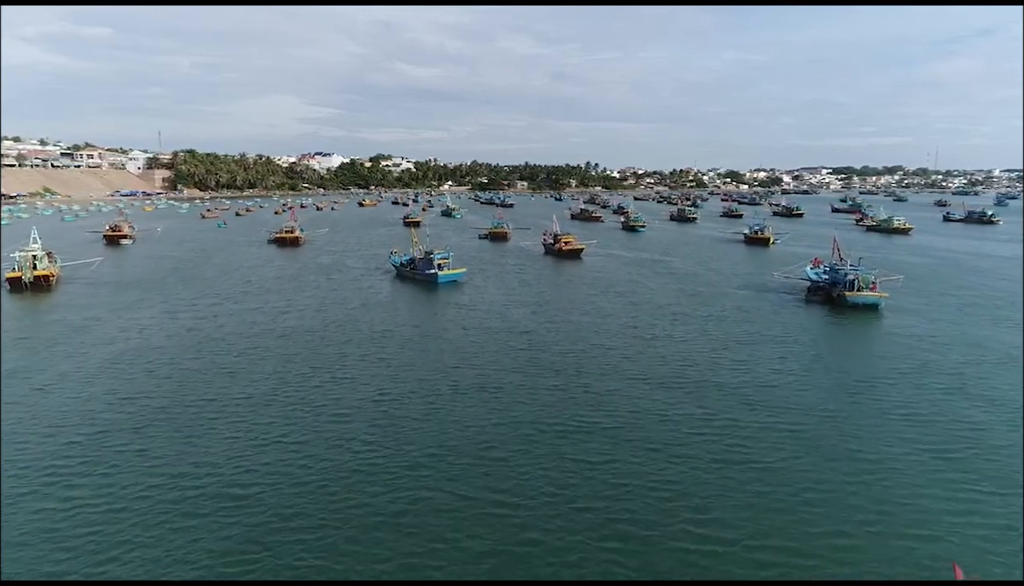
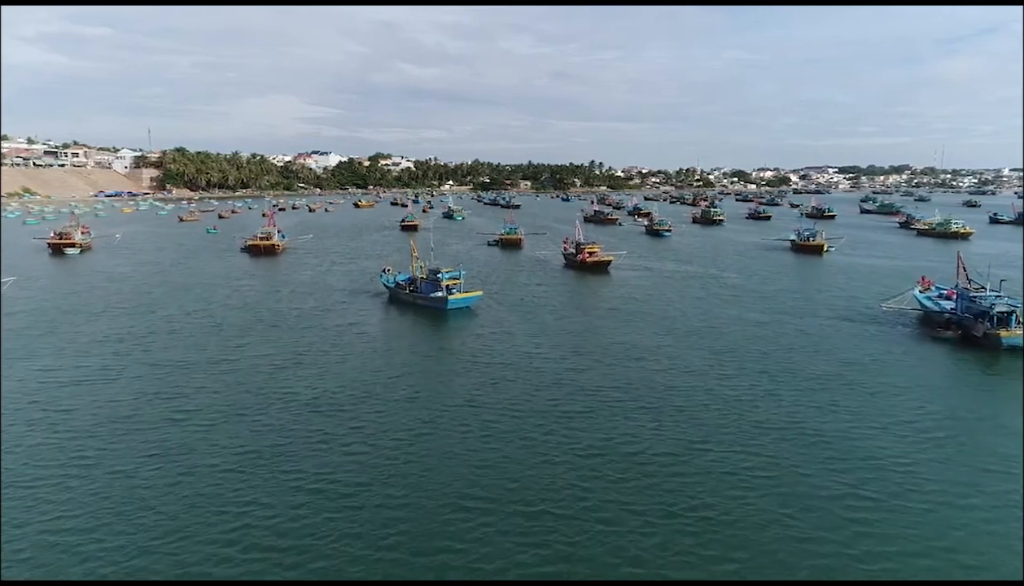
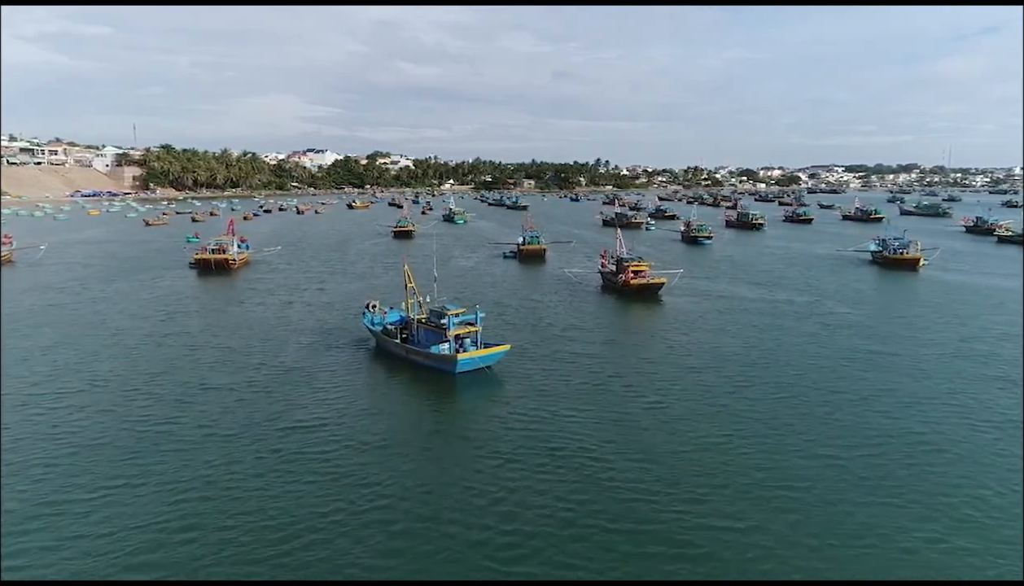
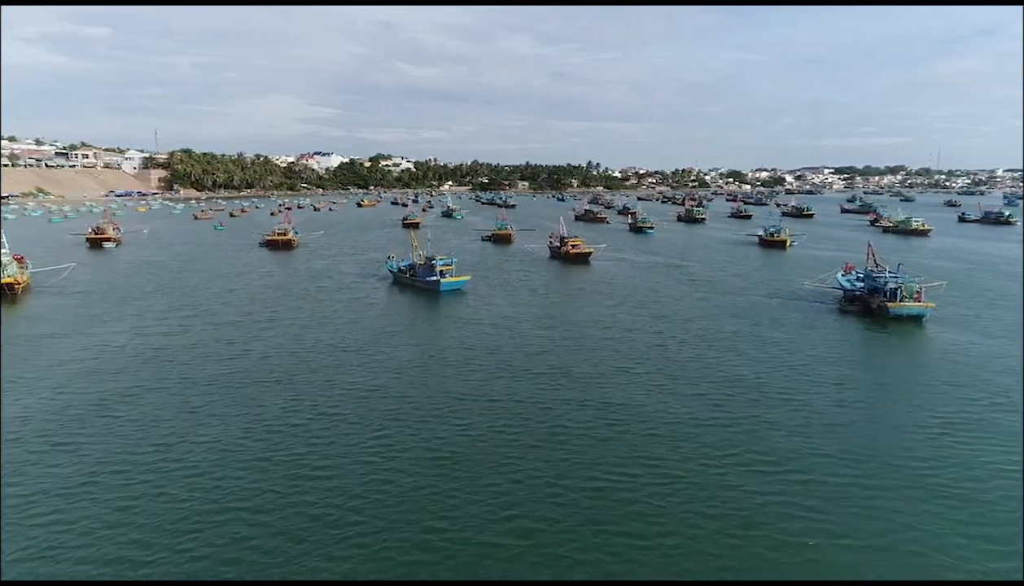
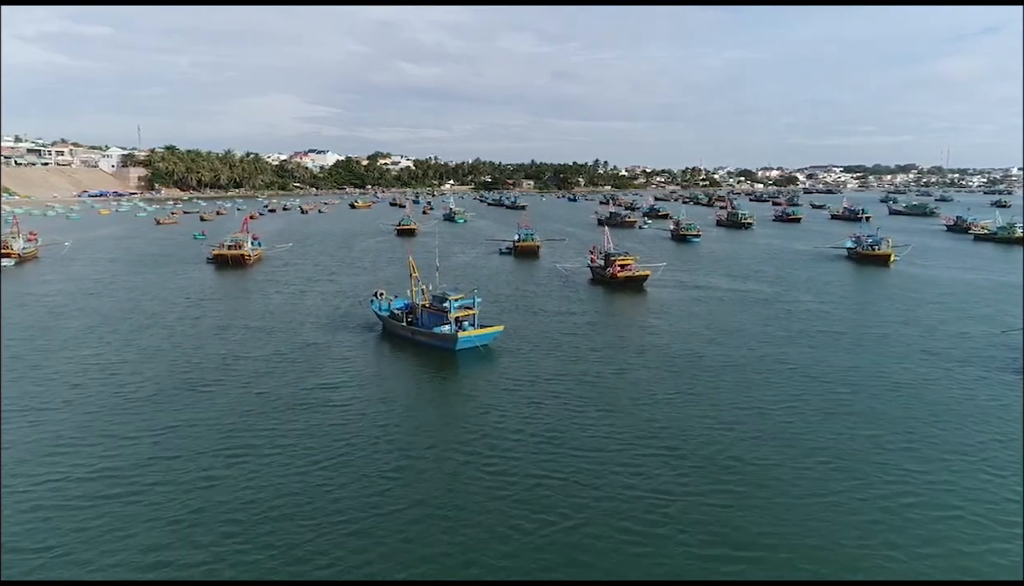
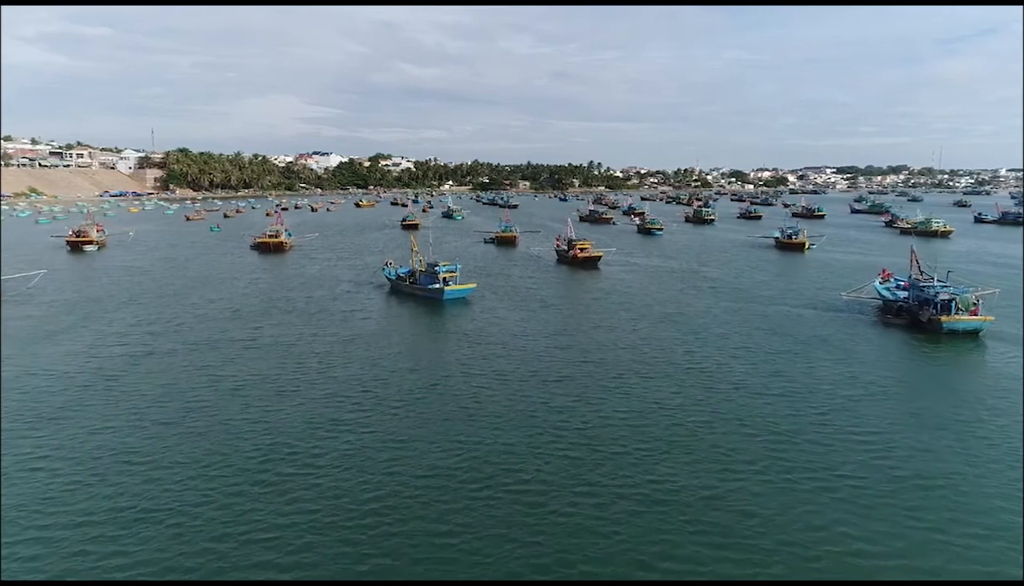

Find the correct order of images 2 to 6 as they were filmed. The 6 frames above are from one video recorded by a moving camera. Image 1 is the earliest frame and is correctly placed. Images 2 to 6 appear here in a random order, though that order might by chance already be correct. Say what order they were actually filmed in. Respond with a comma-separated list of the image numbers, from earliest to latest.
4, 6, 2, 5, 3
